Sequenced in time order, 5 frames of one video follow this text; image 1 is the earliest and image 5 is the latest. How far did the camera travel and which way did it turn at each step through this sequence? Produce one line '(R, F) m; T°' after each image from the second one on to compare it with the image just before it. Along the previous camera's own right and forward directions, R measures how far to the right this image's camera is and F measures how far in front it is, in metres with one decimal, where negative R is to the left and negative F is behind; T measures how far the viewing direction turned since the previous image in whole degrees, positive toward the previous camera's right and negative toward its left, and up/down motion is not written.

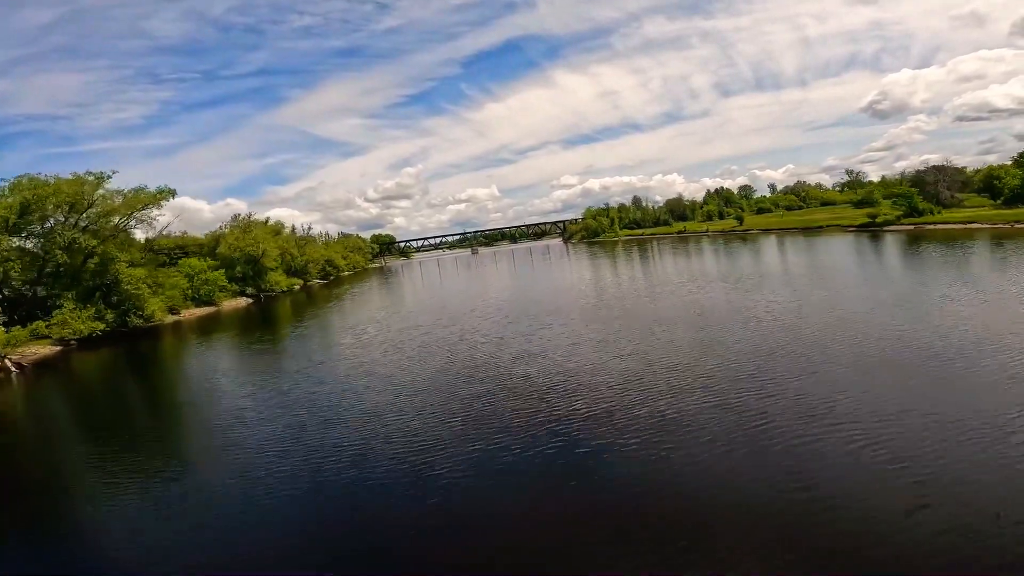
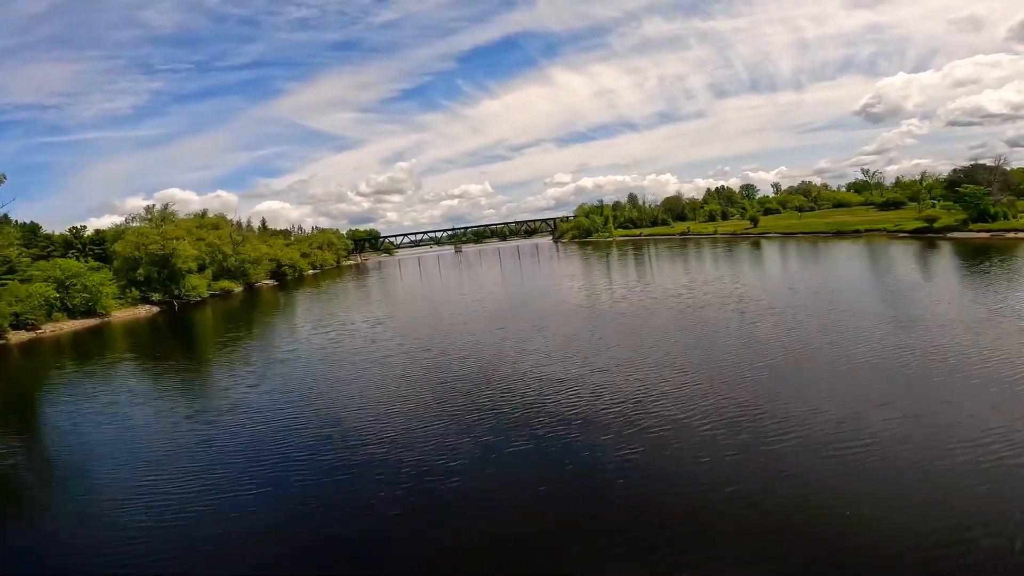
(+0.6, +3.9) m; +1°
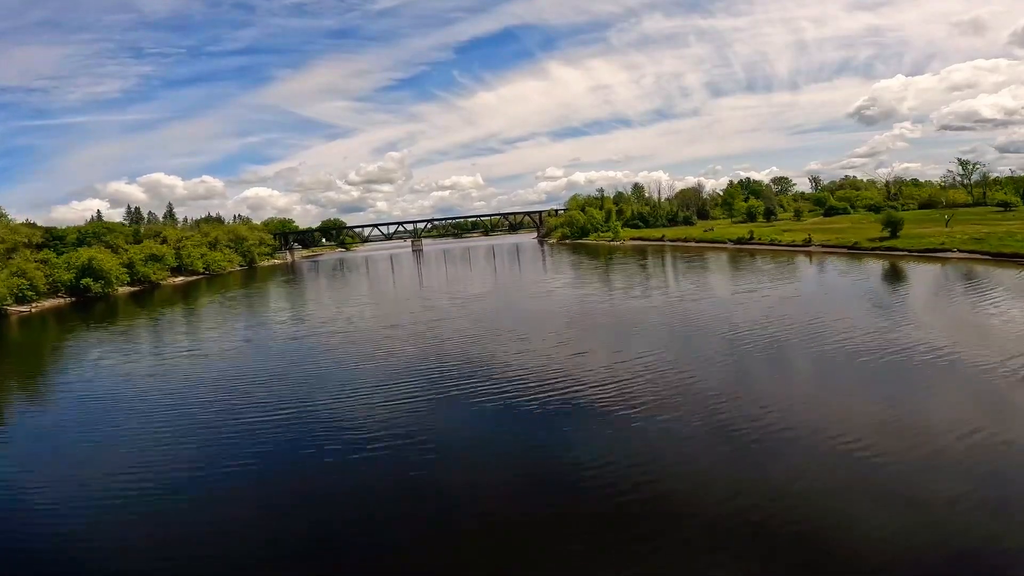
(+1.2, +11.0) m; +1°
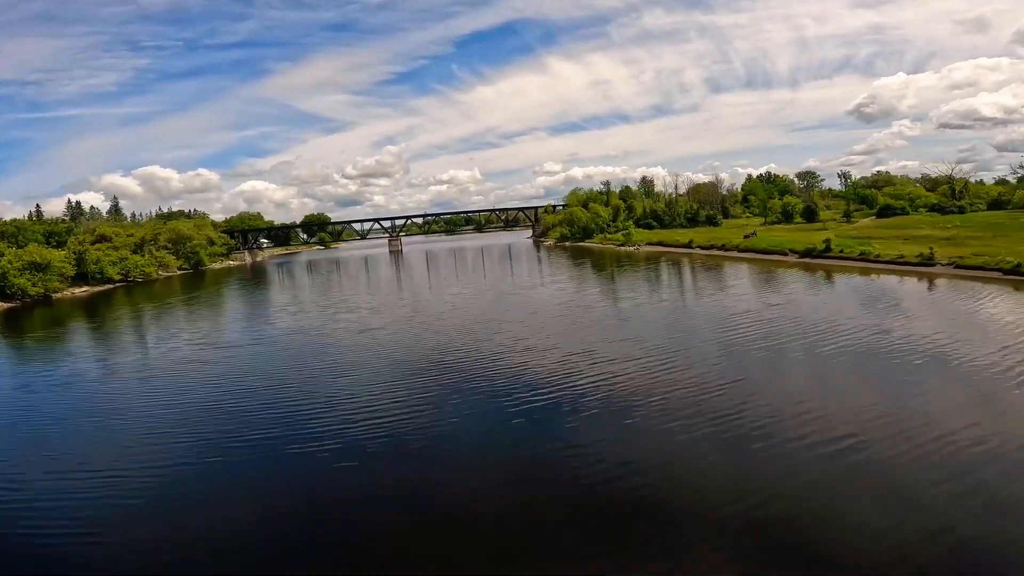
(+0.3, +4.8) m; 0°
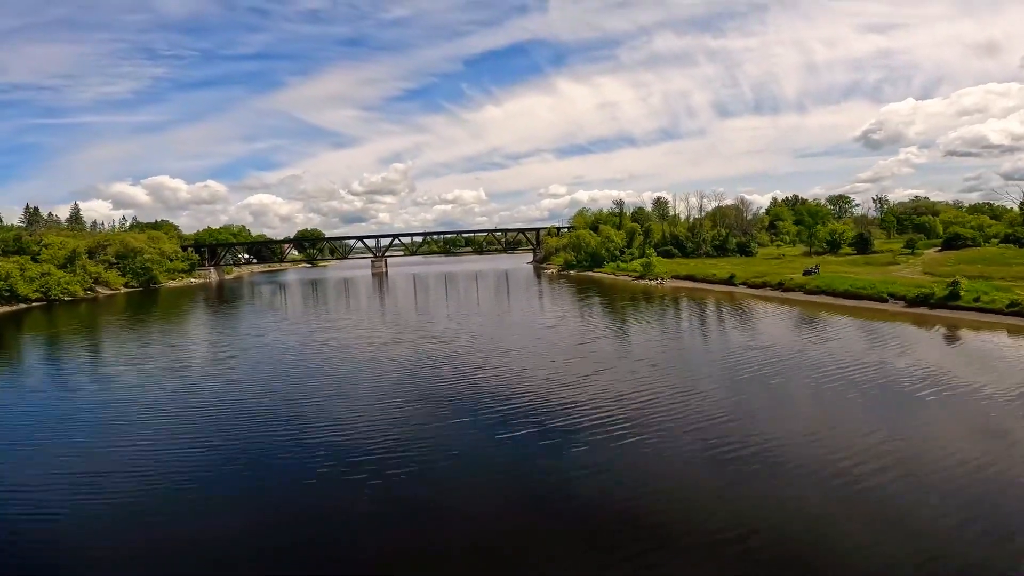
(+0.3, +3.6) m; 0°
